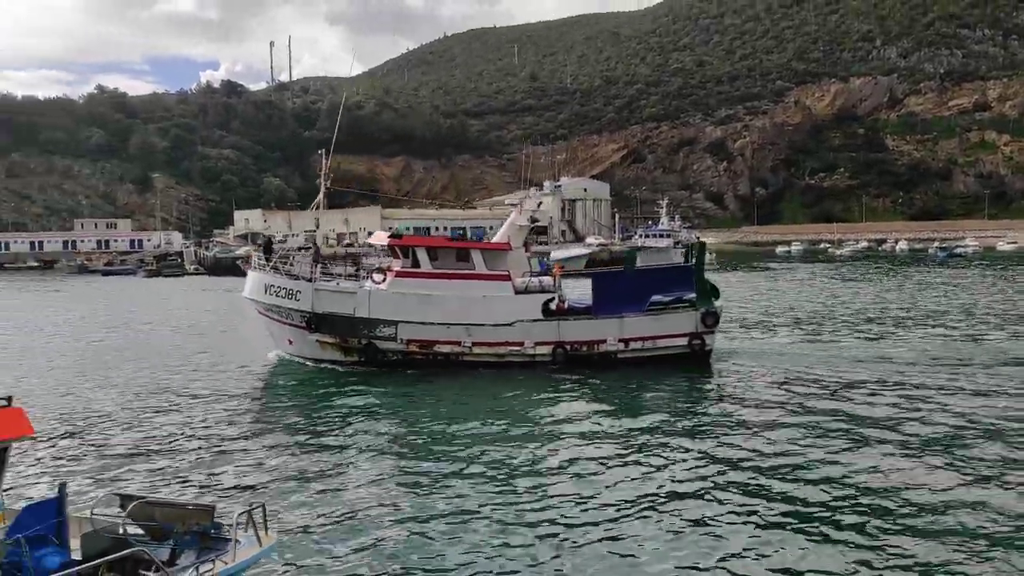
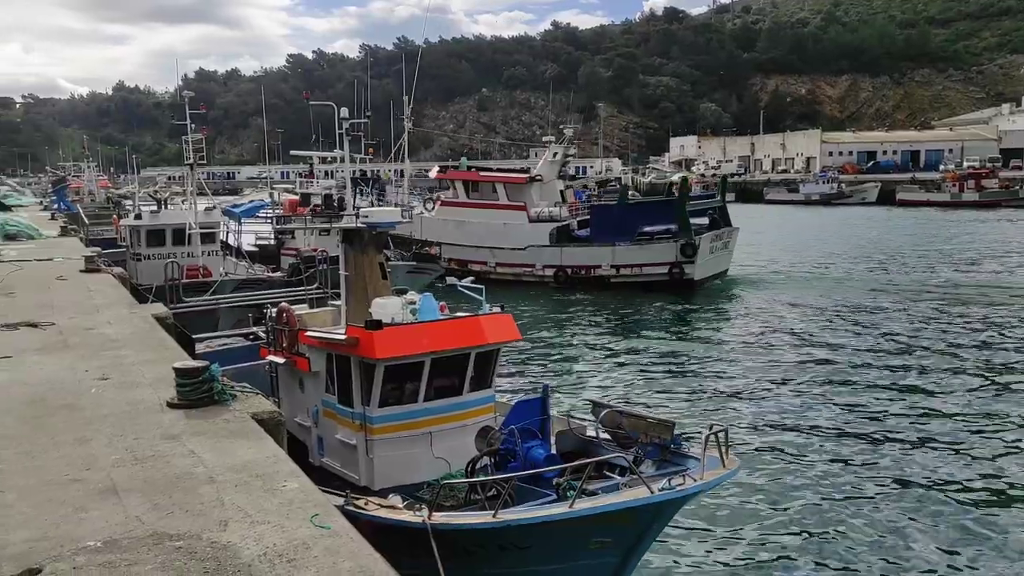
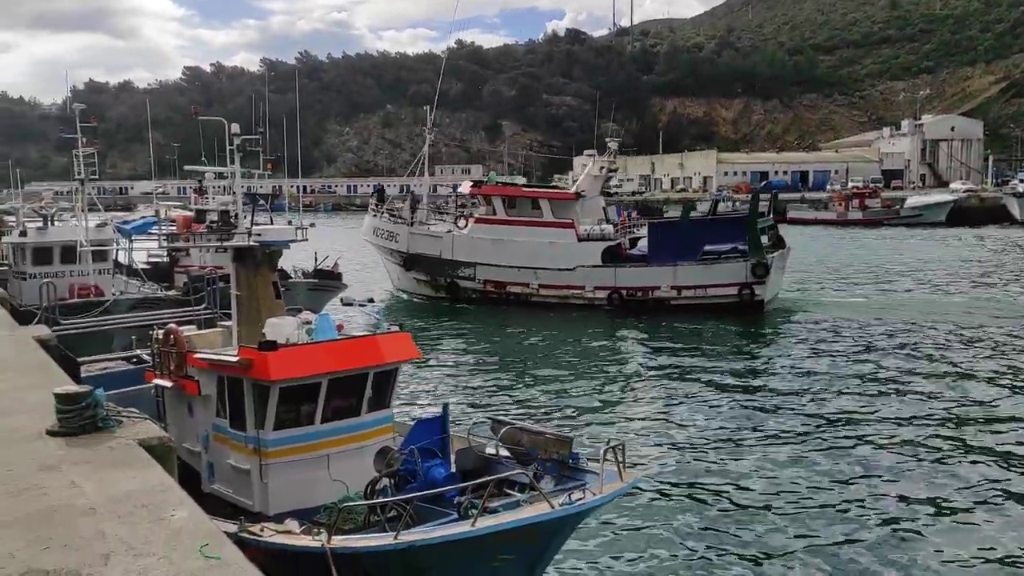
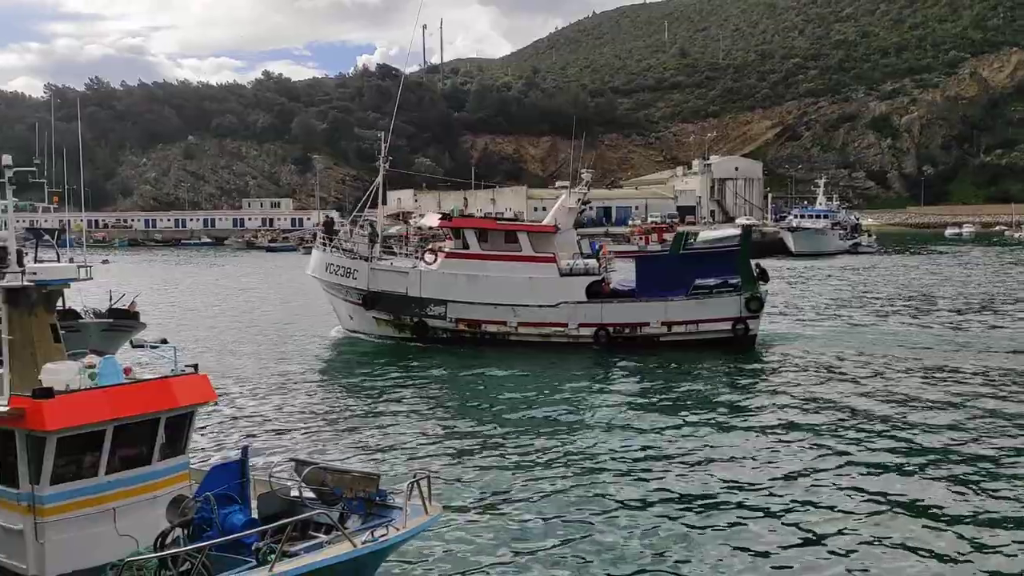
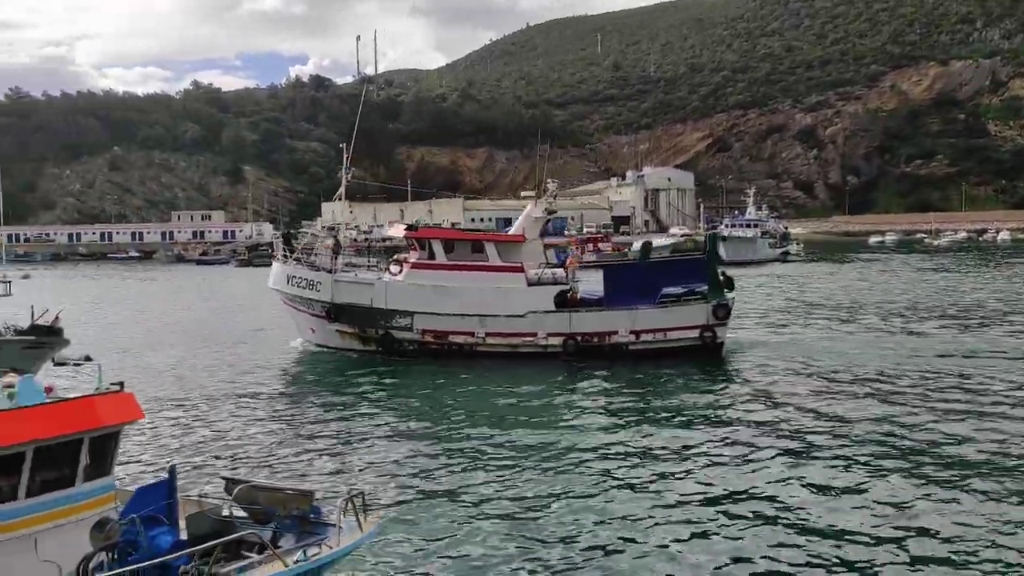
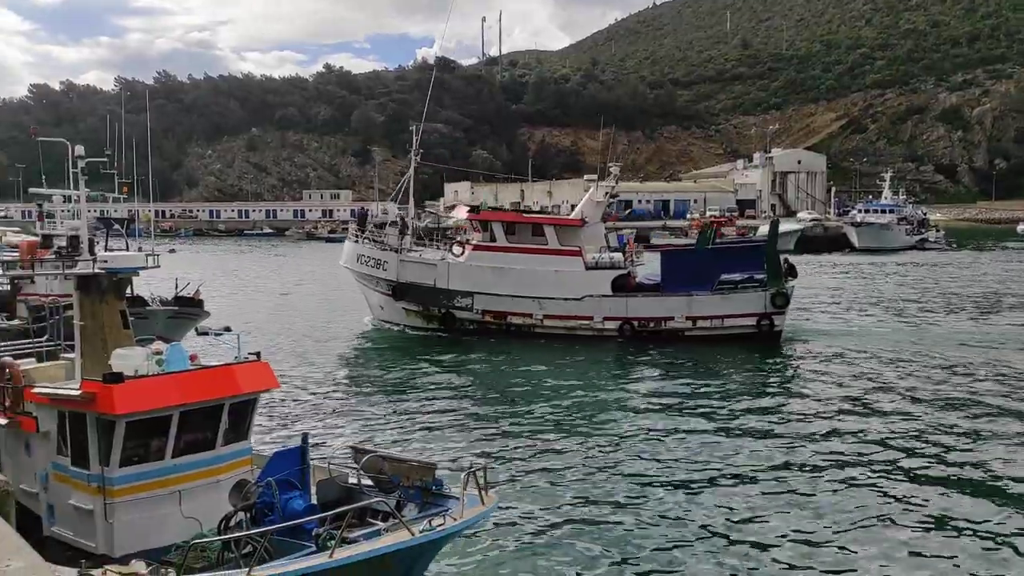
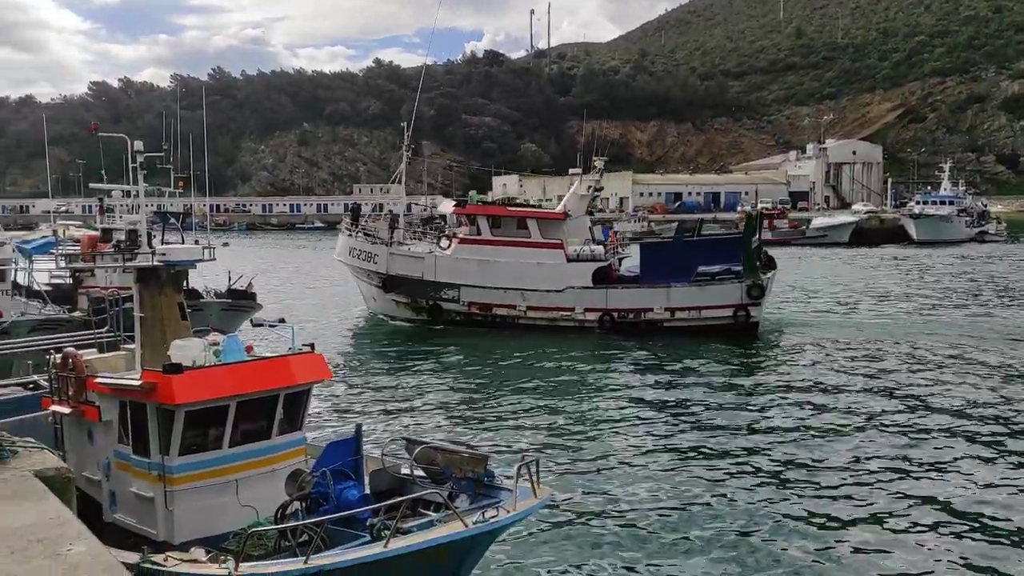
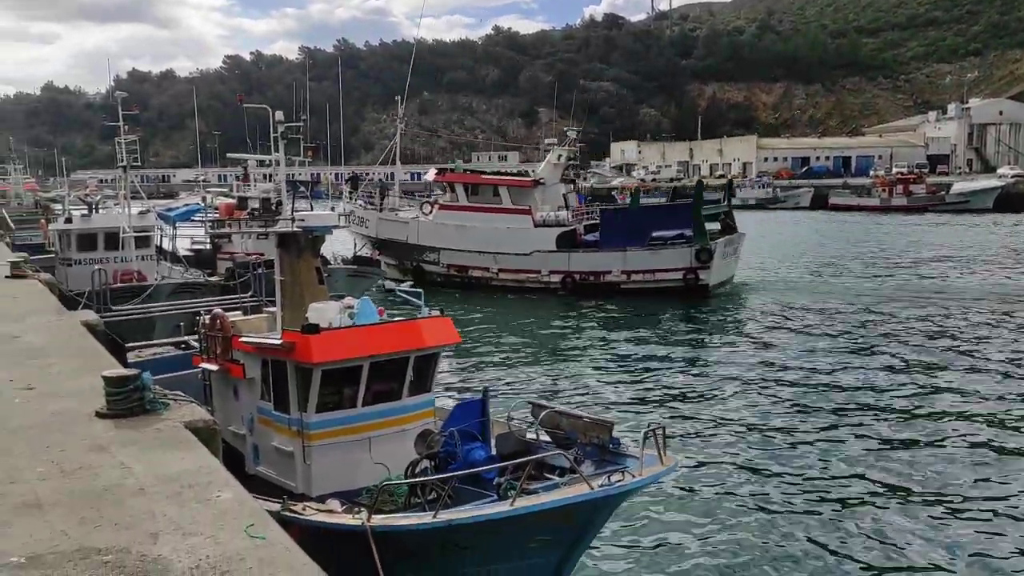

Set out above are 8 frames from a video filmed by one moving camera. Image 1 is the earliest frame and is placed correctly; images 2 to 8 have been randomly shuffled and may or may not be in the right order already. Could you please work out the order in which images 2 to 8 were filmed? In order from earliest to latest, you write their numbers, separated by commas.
5, 4, 6, 7, 3, 8, 2
